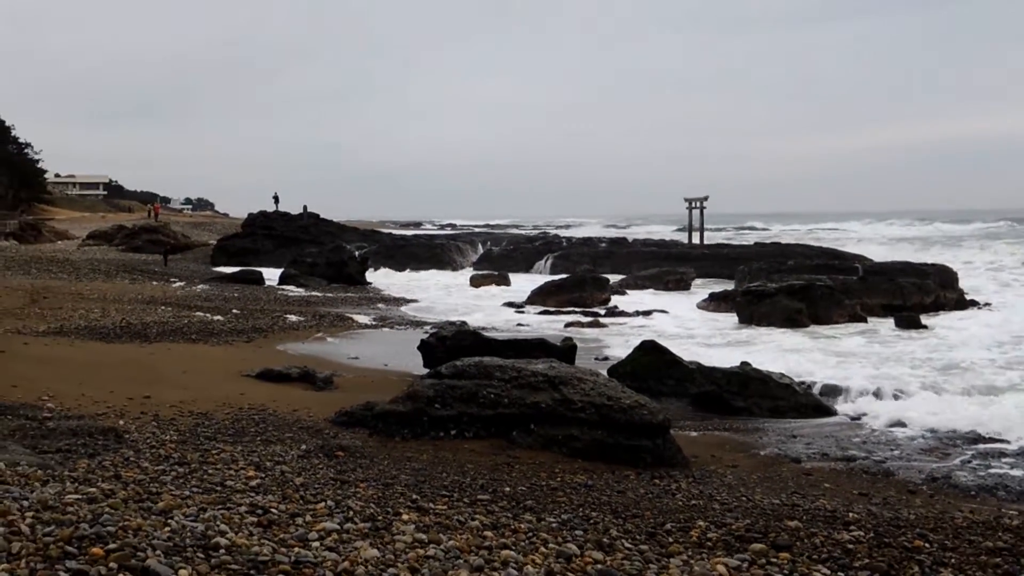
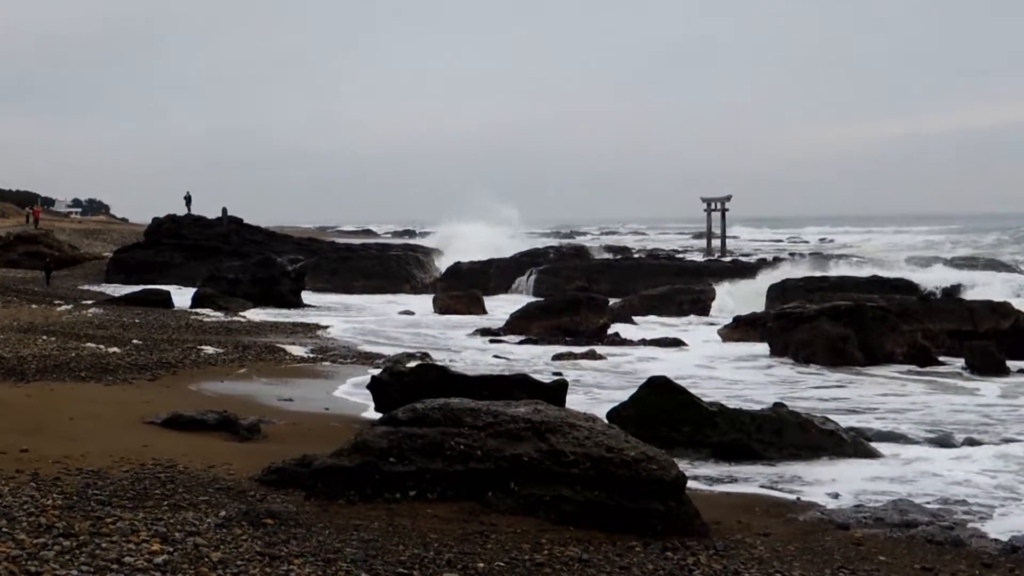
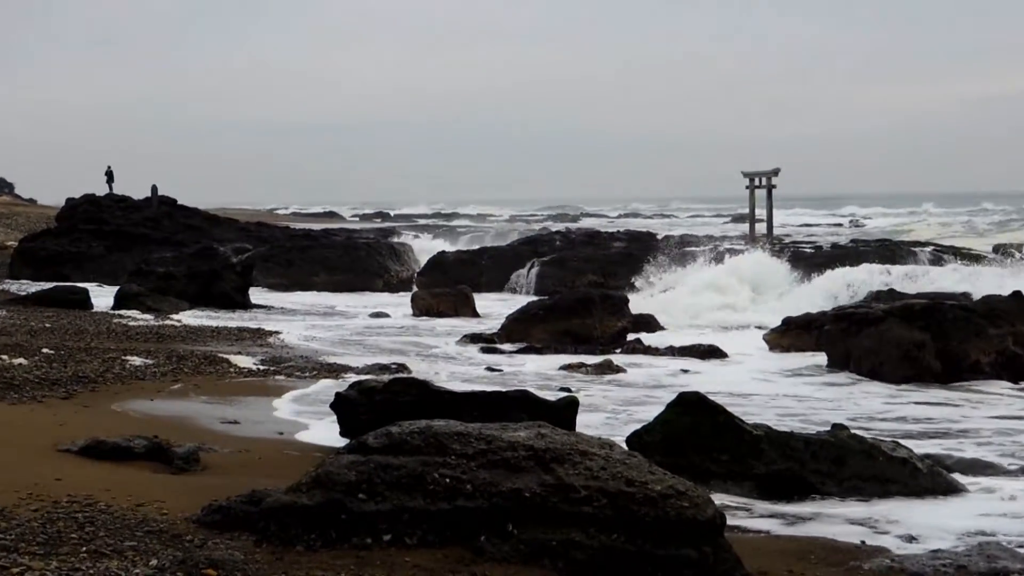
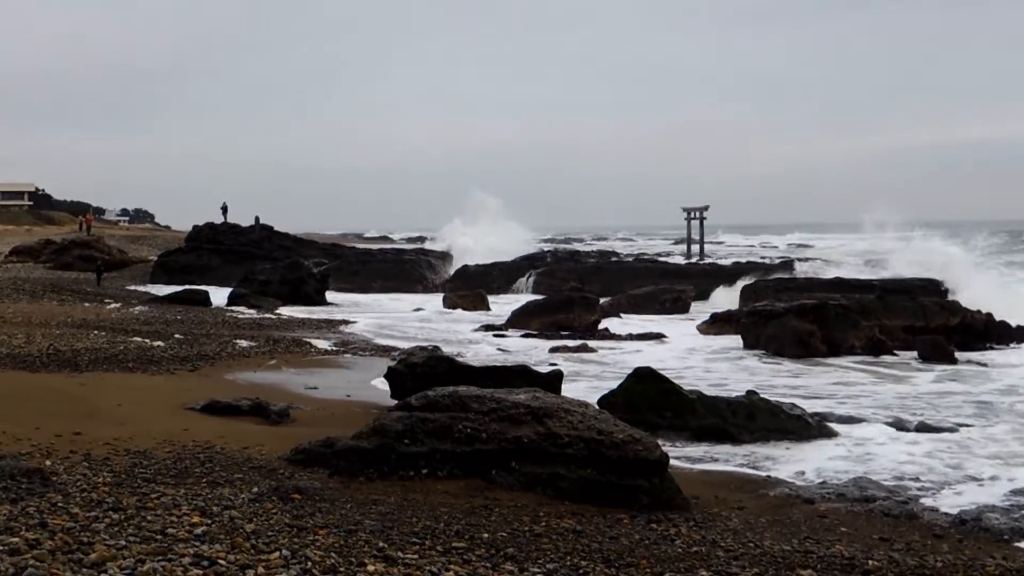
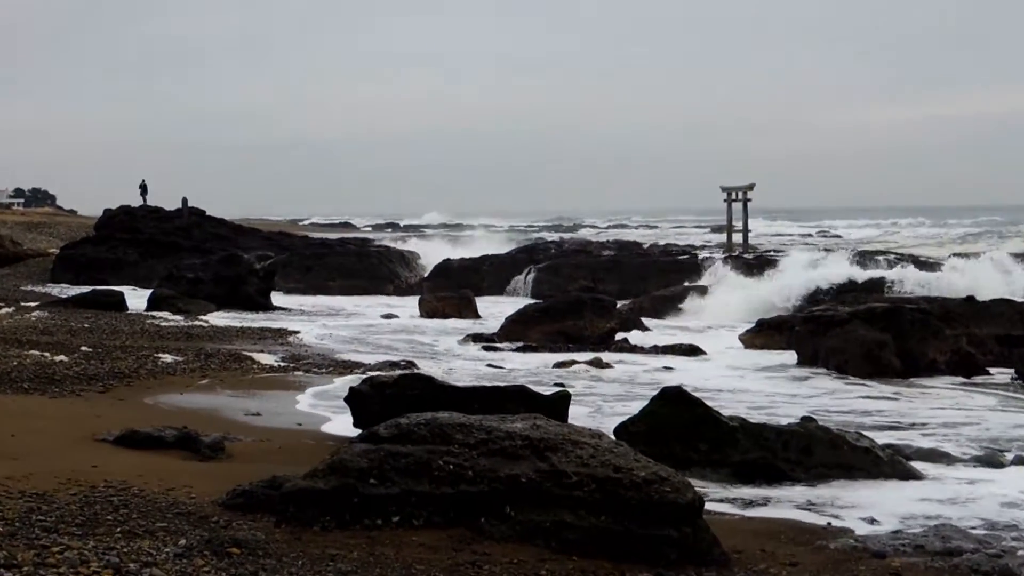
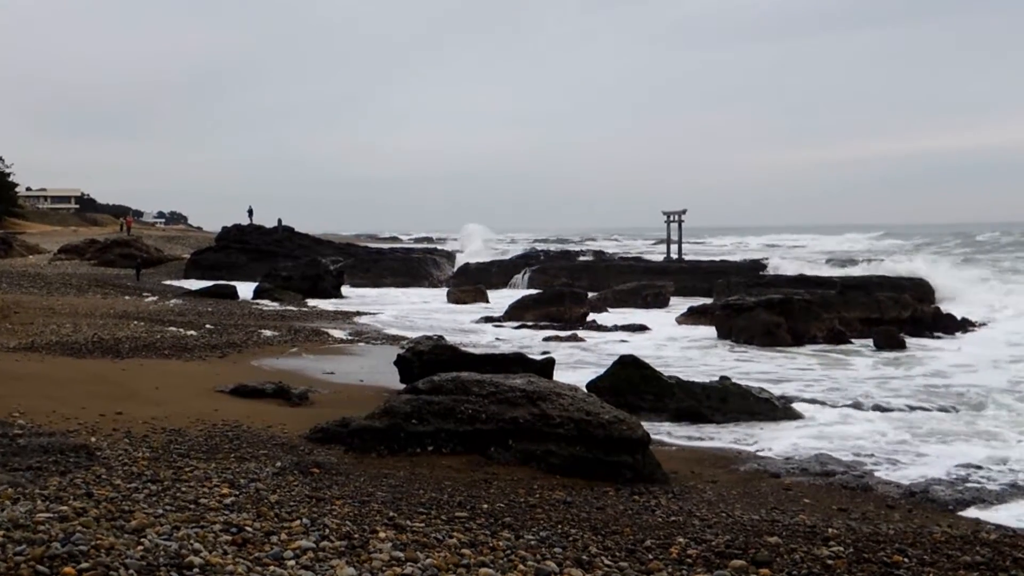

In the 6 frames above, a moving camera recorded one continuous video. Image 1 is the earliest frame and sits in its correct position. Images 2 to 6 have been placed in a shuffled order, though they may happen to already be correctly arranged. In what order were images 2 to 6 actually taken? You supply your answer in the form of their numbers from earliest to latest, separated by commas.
6, 4, 2, 5, 3
